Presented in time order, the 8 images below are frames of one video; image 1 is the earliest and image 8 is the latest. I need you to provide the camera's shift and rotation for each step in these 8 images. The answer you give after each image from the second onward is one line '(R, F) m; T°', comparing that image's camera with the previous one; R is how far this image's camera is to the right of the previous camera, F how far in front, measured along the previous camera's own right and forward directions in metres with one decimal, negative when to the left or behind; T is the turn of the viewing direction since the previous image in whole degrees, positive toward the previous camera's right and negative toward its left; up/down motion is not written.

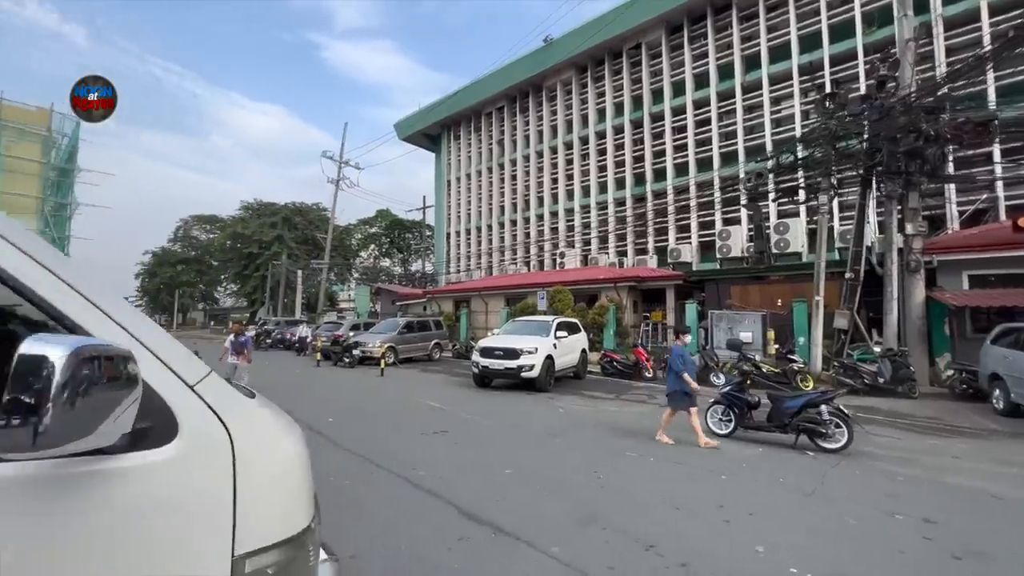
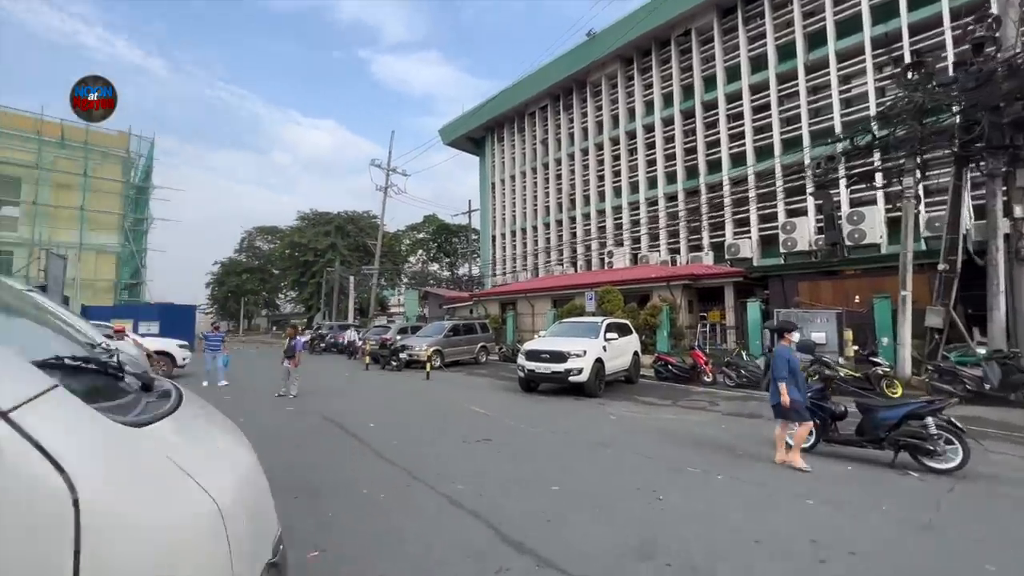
(+0.1, +0.6) m; -6°
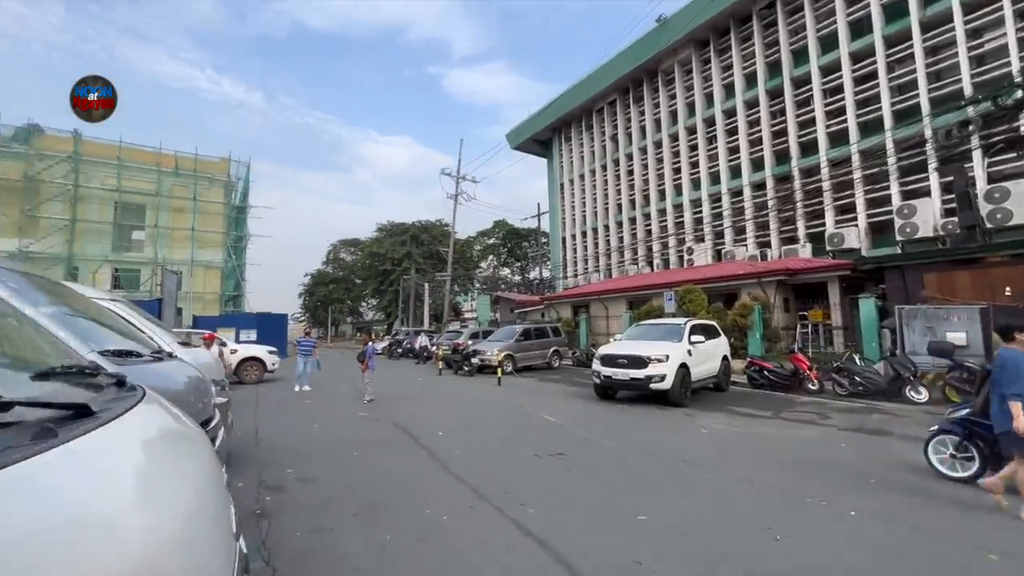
(0.0, +0.7) m; -9°
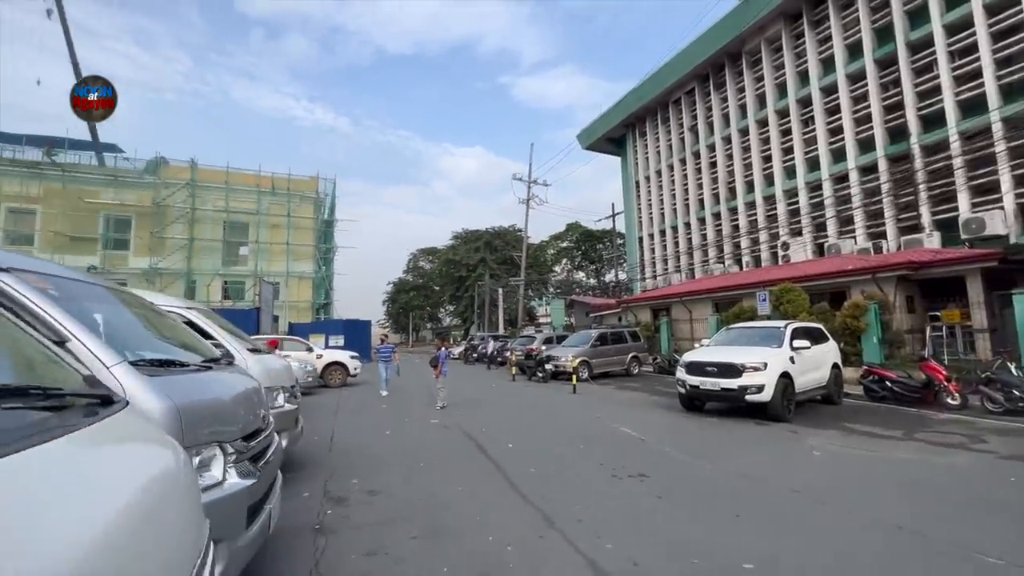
(+0.1, +0.6) m; -9°
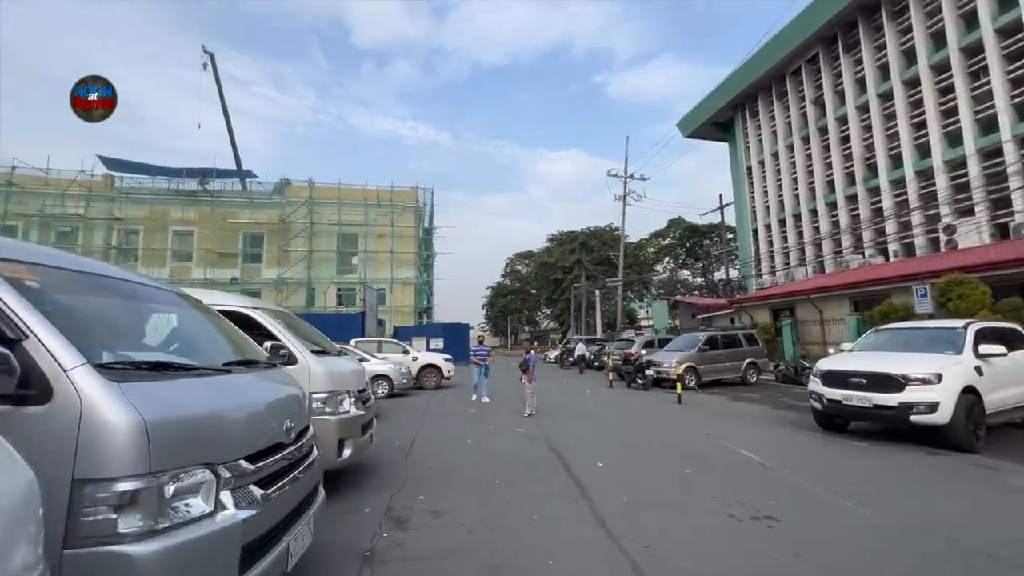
(+0.2, +1.0) m; -12°
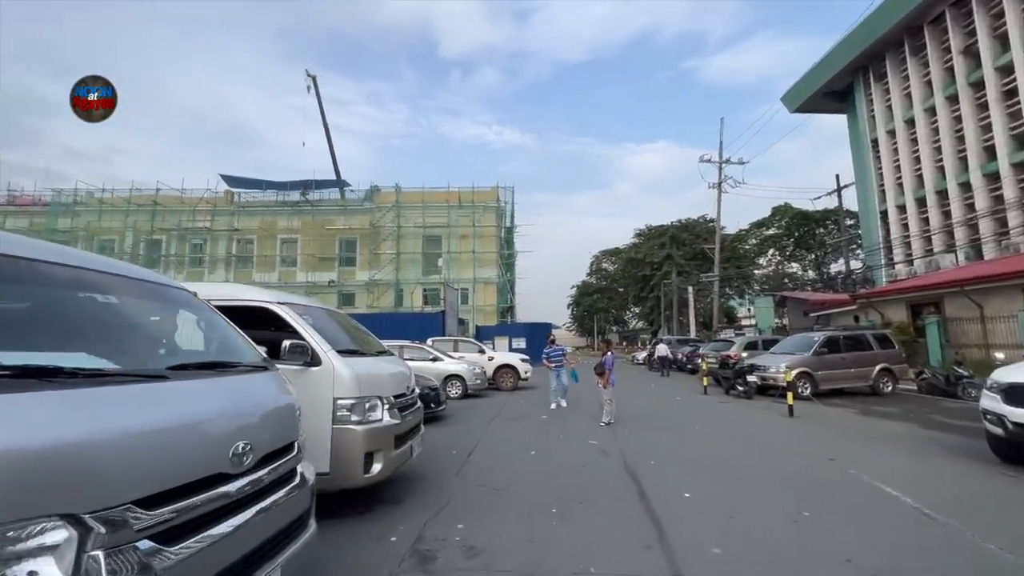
(+0.4, +1.1) m; -11°
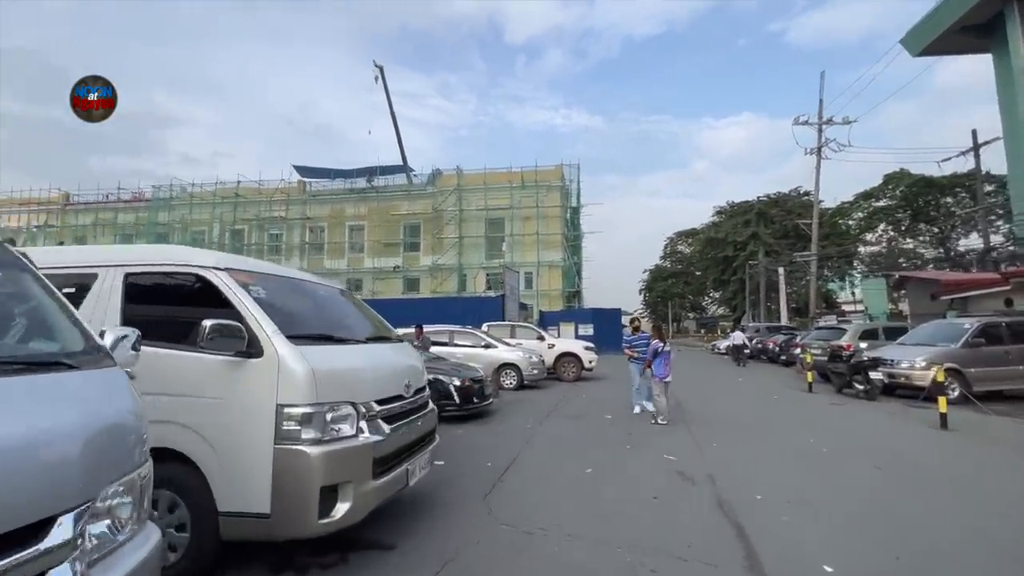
(+0.3, +1.9) m; -9°
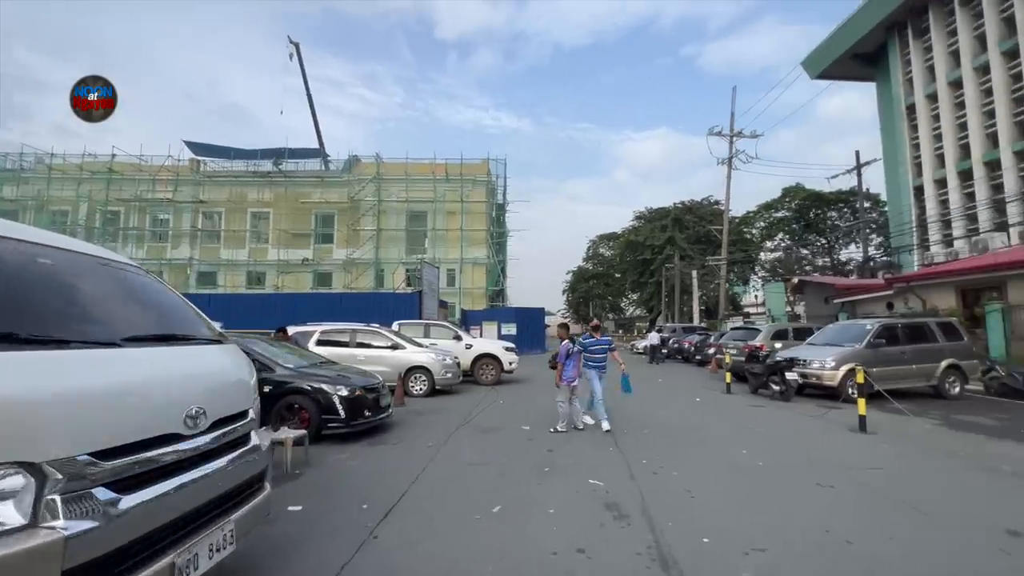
(+0.4, +1.4) m; +9°
